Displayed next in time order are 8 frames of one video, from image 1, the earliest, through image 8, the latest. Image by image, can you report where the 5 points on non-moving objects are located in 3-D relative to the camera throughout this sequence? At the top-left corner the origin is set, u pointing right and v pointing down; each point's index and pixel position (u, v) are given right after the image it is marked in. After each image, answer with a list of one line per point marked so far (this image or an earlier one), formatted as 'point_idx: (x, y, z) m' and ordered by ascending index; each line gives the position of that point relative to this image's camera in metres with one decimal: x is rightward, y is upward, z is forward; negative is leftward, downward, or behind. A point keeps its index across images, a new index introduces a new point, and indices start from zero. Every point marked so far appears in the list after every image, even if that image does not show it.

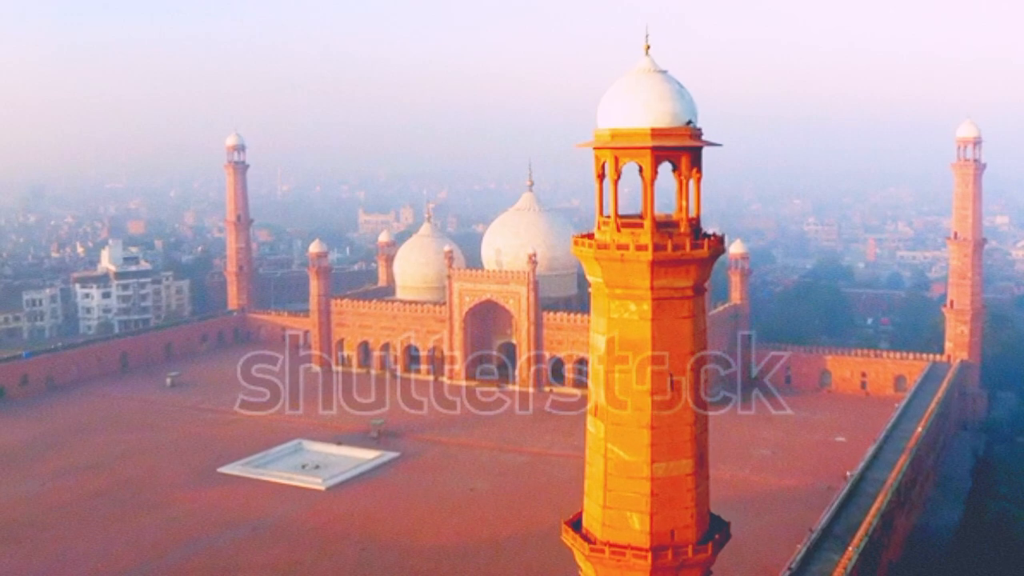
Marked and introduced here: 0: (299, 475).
0: (-3.7, -3.2, +16.7) m
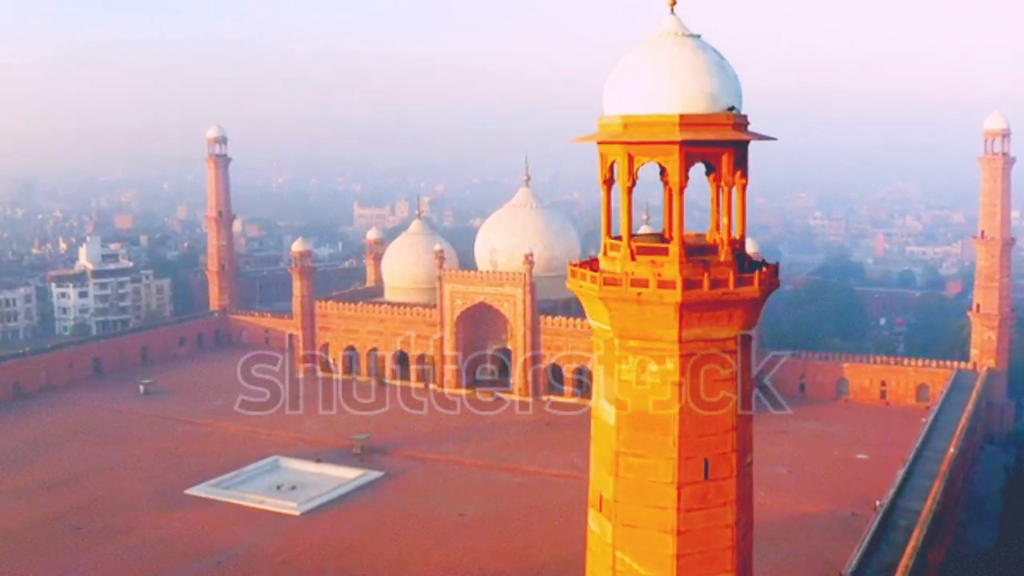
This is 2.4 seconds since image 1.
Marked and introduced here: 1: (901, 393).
0: (-3.8, -3.3, +15.3) m
1: (+7.9, -2.1, +19.9) m
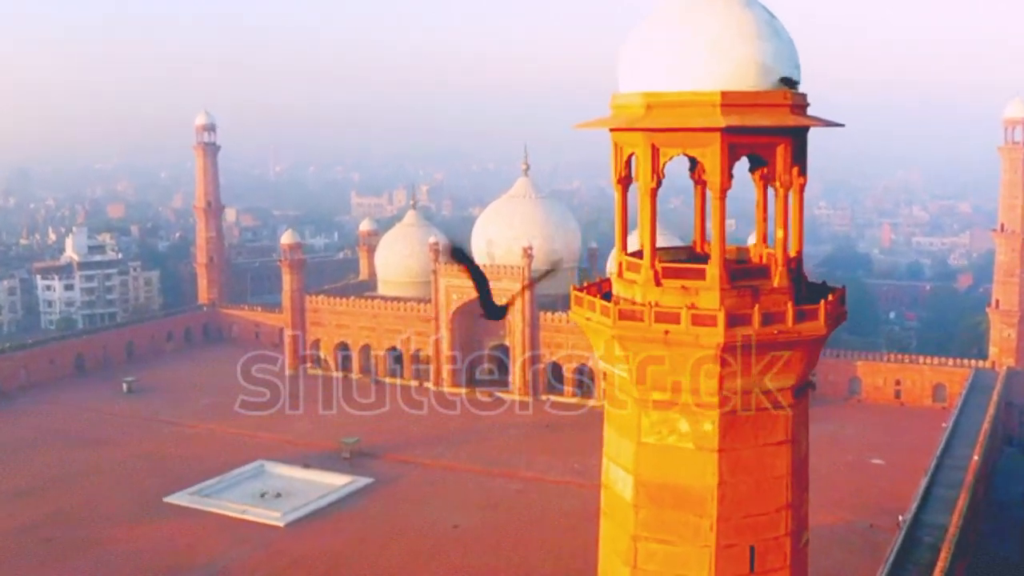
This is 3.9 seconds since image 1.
0: (-3.8, -3.3, +14.5) m
1: (+7.9, -2.0, +19.1) m
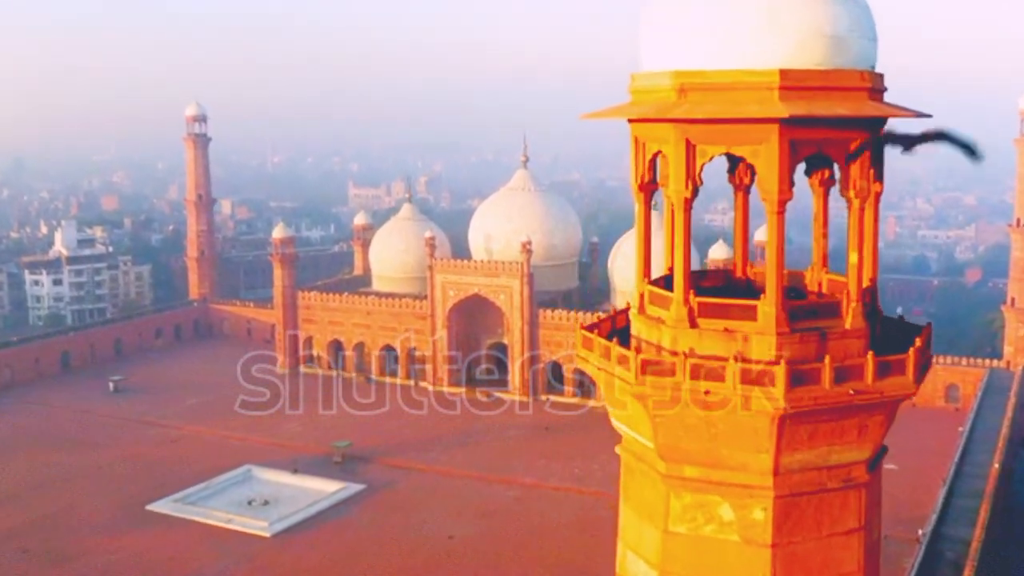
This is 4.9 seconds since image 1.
0: (-3.8, -3.2, +13.8) m
1: (+7.8, -2.0, +18.5) m
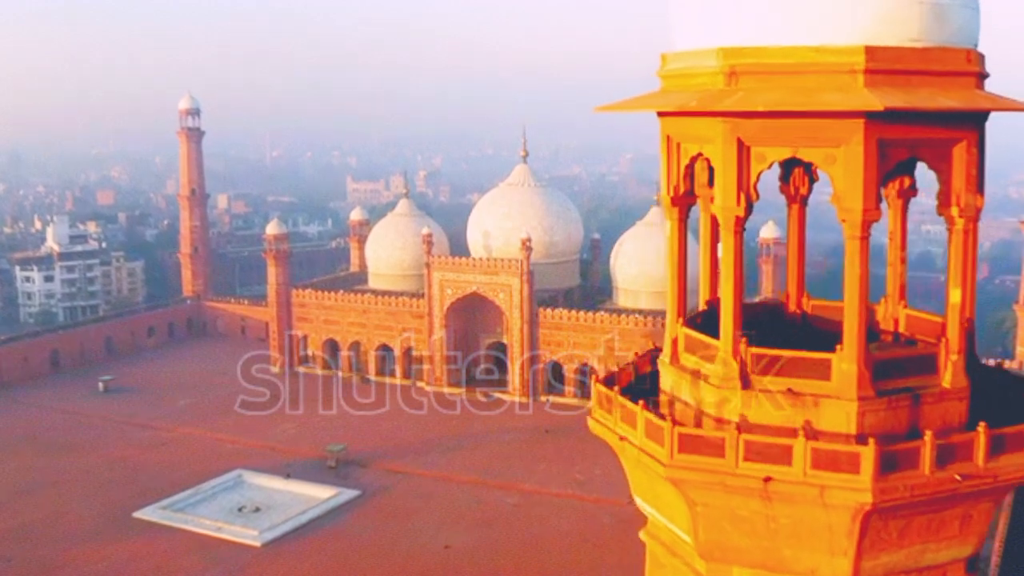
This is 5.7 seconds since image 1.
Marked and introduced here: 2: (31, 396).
0: (-3.8, -3.2, +13.4) m
1: (+7.8, -2.0, +18.0) m
2: (-9.7, -2.2, +19.8) m
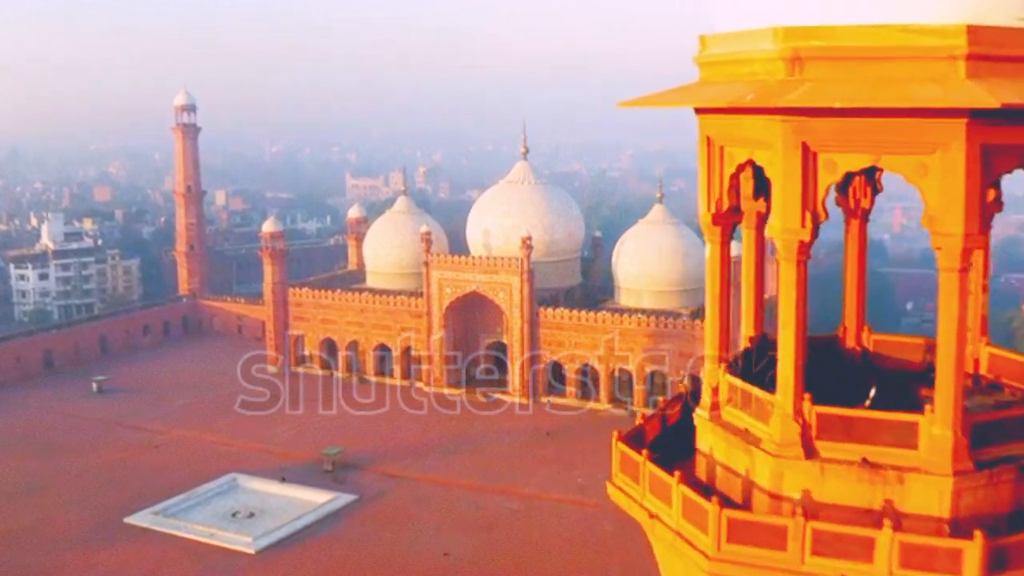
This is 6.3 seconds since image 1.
0: (-3.8, -3.2, +13.1) m
1: (+7.8, -1.9, +17.7) m
2: (-9.7, -2.2, +19.5) m
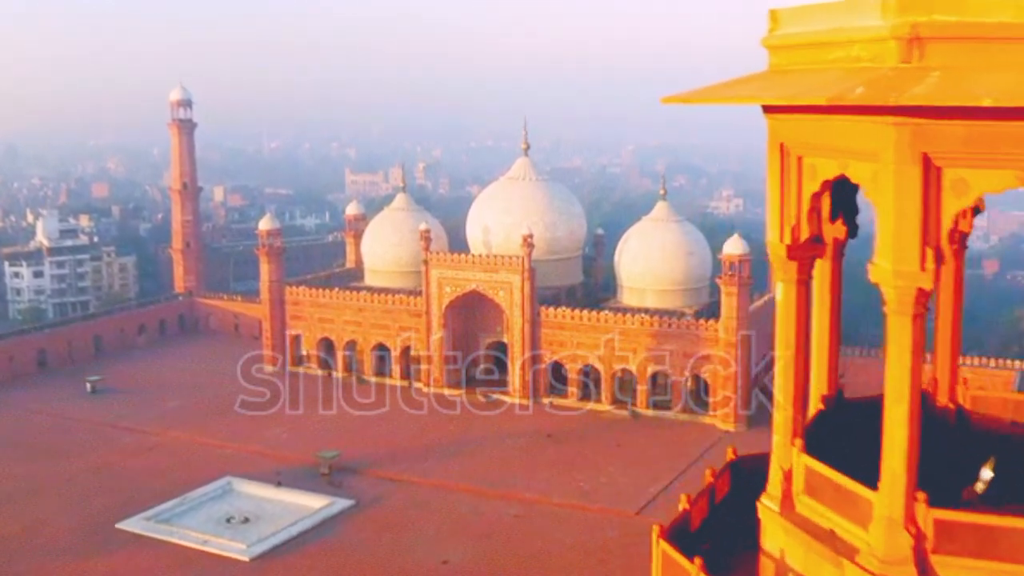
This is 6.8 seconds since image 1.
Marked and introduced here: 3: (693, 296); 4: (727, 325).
0: (-3.8, -3.2, +12.7) m
1: (+7.8, -1.9, +17.4) m
2: (-9.7, -2.1, +19.2) m
3: (+3.4, -0.1, +18.6) m
4: (+3.6, -0.6, +16.5) m
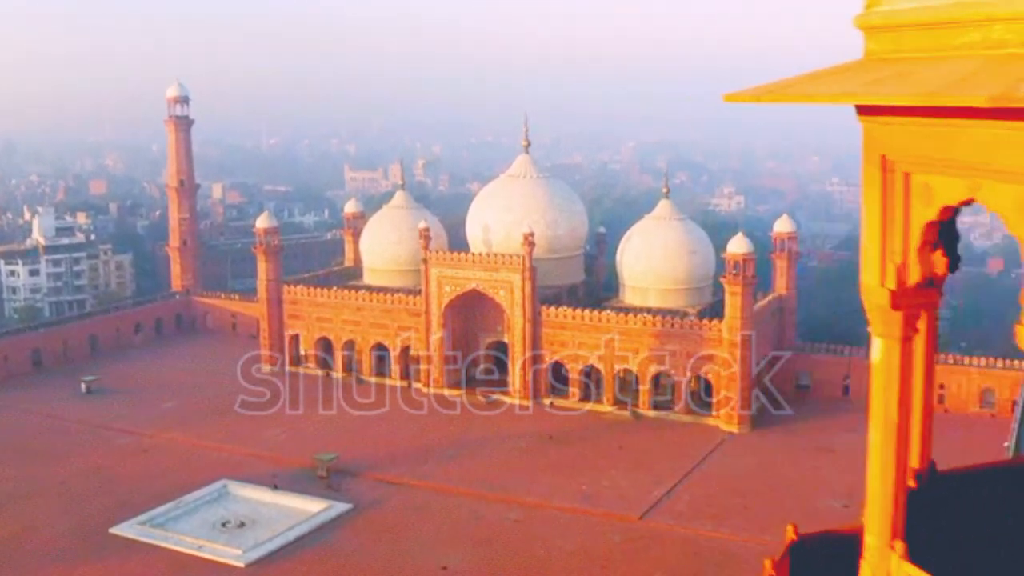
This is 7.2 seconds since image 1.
0: (-3.8, -3.3, +12.5) m
1: (+7.8, -1.9, +17.1) m
2: (-9.7, -2.1, +18.9) m
3: (+3.4, -0.1, +18.3) m
4: (+3.6, -0.6, +16.2) m
